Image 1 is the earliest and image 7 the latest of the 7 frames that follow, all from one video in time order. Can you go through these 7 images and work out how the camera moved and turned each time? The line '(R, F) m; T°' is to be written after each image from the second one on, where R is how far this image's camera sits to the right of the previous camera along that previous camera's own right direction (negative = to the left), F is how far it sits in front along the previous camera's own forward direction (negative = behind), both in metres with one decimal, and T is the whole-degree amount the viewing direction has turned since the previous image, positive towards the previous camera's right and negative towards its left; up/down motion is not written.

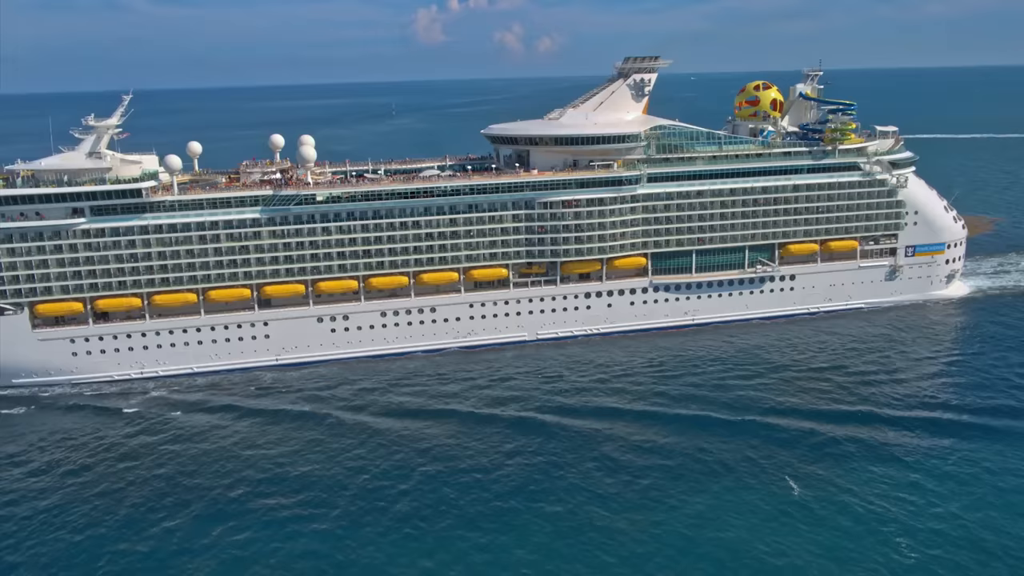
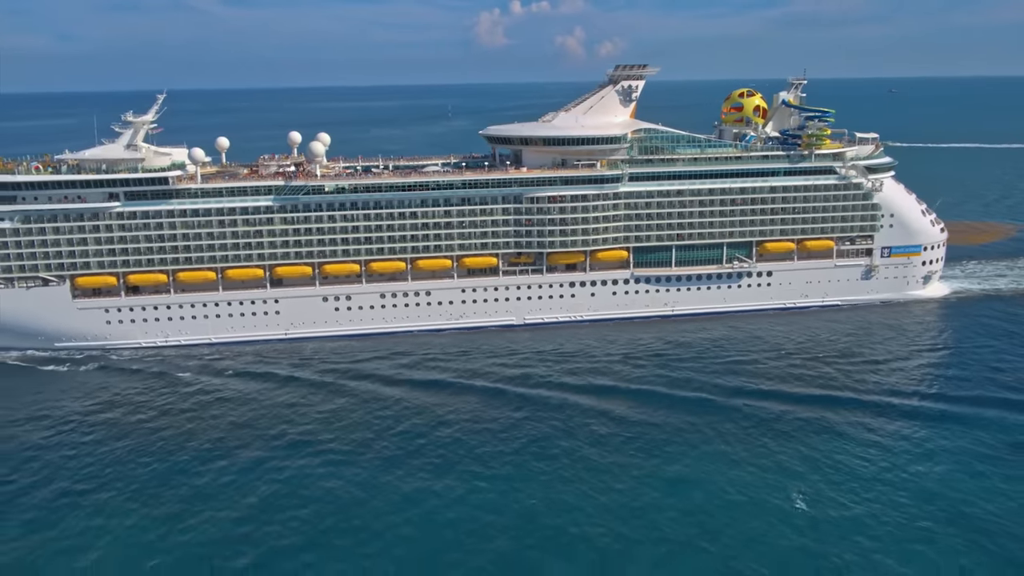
(+3.3, -3.4) m; -4°
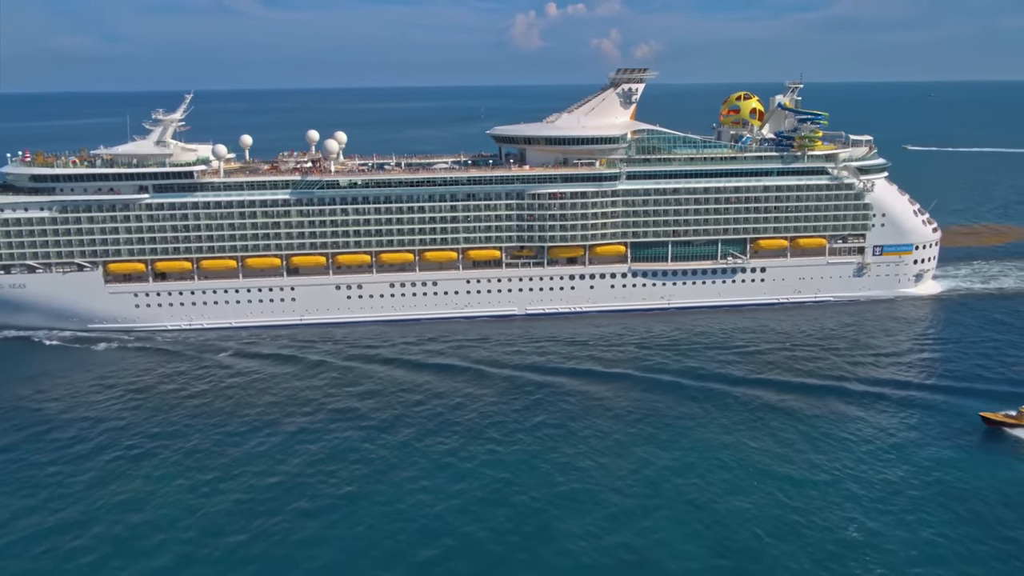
(+1.6, -2.3) m; -2°
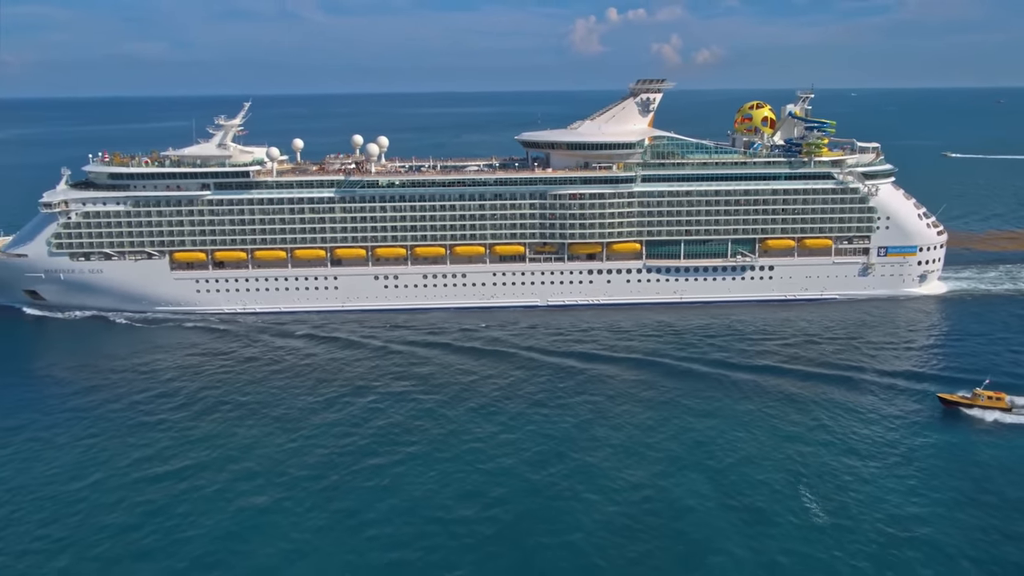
(+1.9, -4.0) m; -4°
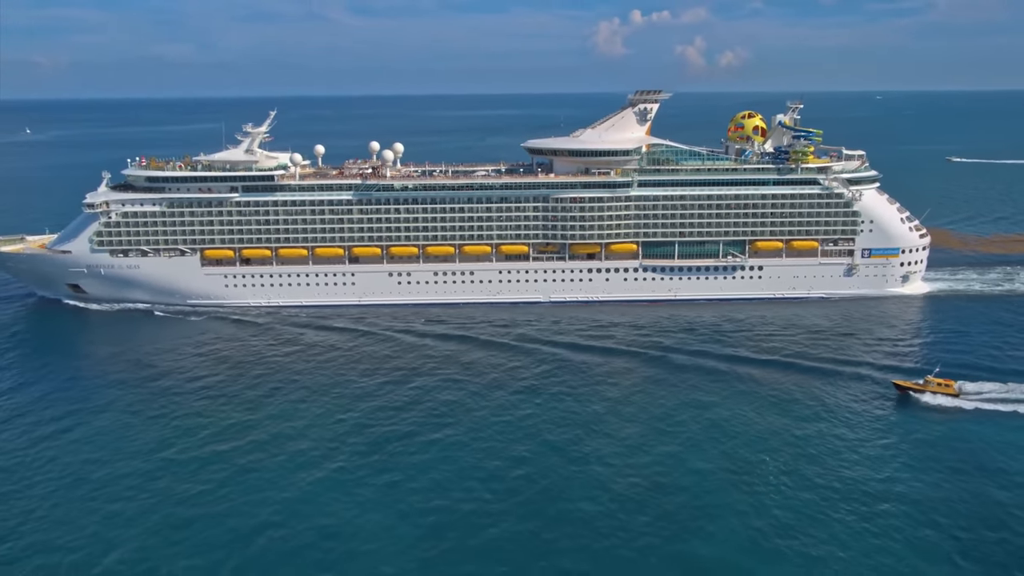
(+1.1, -3.6) m; -1°
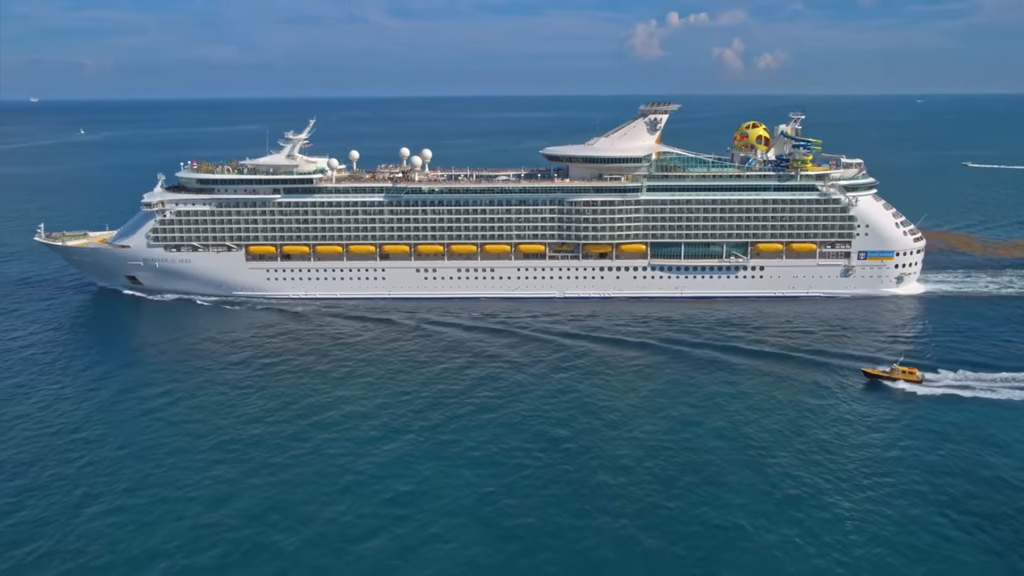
(+1.1, -4.3) m; -2°
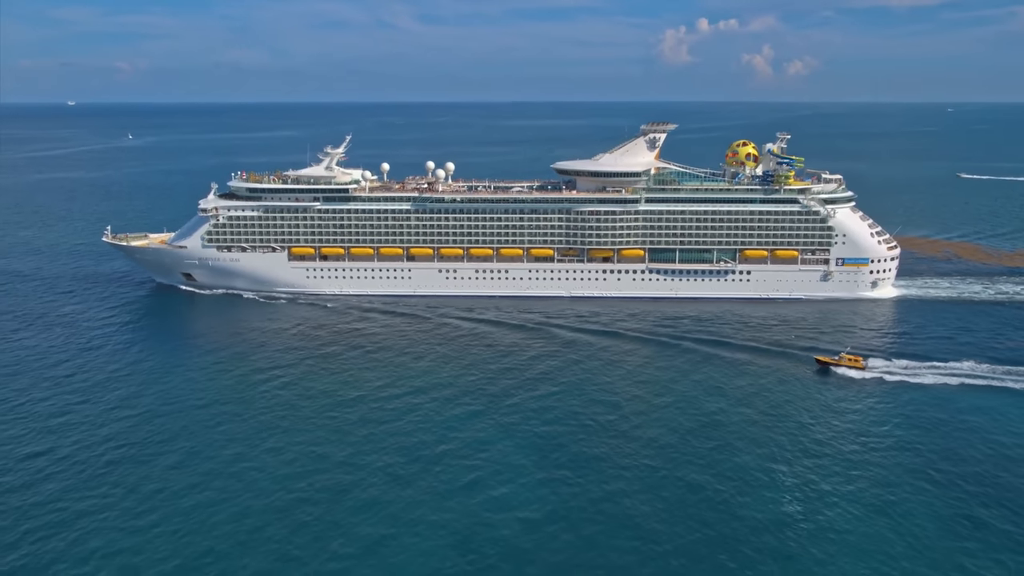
(+1.0, -6.8) m; -2°
